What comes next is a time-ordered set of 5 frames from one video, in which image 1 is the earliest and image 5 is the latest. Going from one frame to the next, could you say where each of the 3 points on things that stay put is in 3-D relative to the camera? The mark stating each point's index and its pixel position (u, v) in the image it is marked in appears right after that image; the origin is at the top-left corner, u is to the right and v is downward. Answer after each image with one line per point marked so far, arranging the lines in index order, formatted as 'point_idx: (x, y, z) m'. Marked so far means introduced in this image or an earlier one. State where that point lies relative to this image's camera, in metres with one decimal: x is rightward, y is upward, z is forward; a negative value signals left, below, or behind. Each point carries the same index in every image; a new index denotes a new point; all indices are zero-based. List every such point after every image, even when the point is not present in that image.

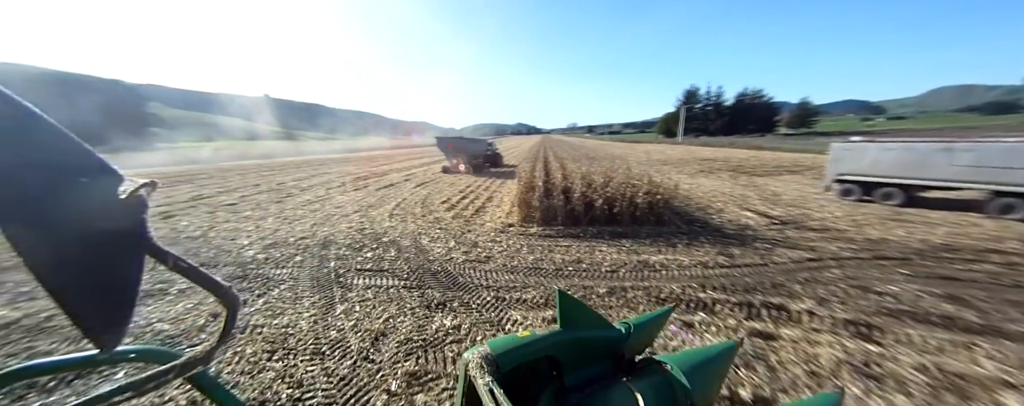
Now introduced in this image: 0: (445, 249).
0: (-1.3, -0.9, +5.9) m
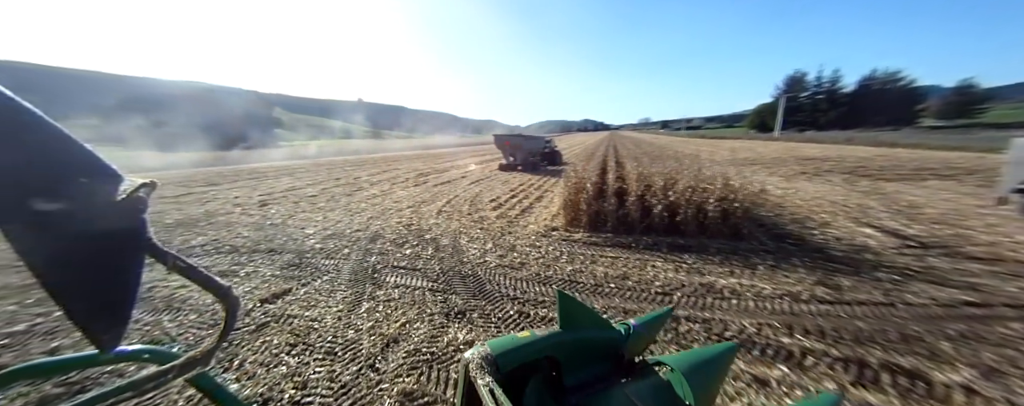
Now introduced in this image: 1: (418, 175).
0: (-0.6, -0.9, +5.7) m
1: (-5.3, +1.5, +17.2) m
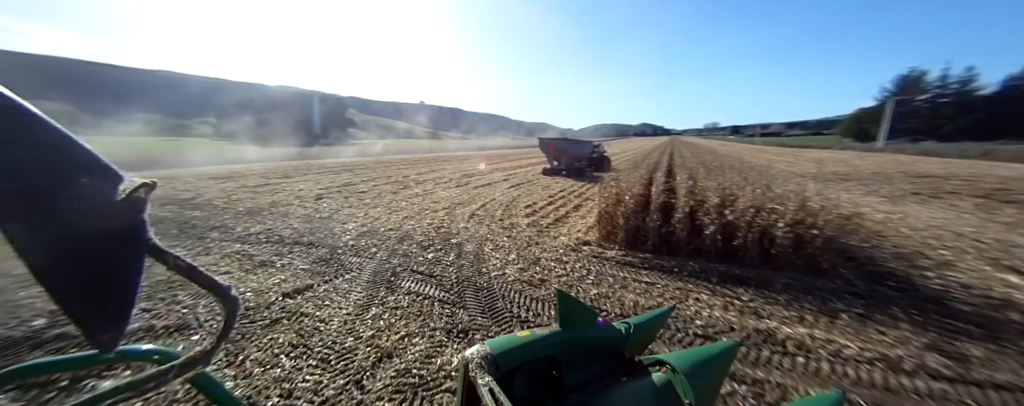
0: (-0.2, -1.1, +5.4) m
1: (-2.9, +1.5, +17.5) m
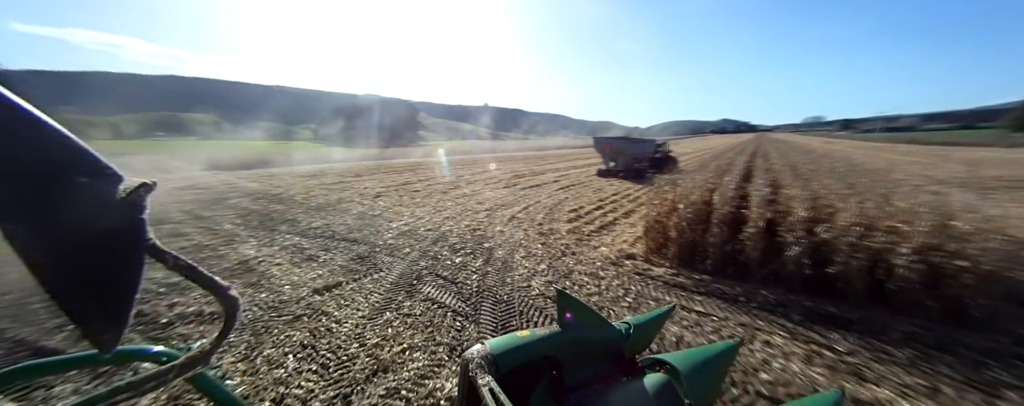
0: (+0.3, -1.1, +5.0) m
1: (+0.1, +1.5, +17.3) m
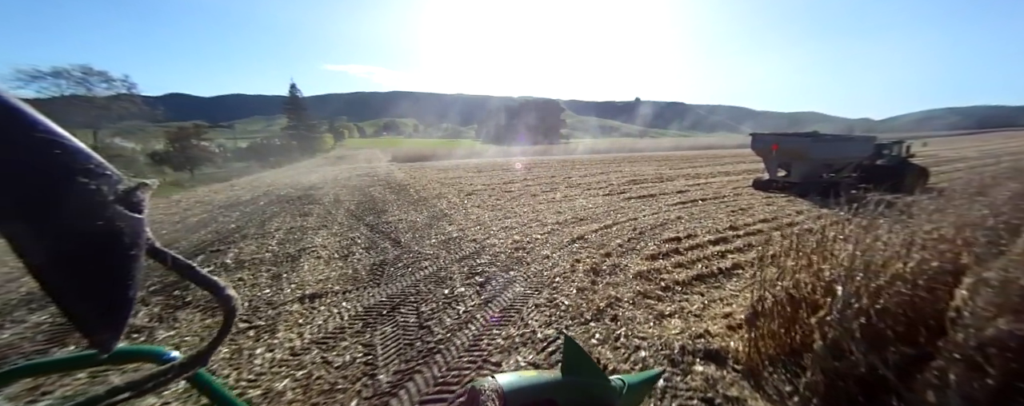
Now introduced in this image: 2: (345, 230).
0: (+0.1, -1.5, +3.3) m
1: (+5.5, +1.0, +14.5) m
2: (-4.1, -0.7, +7.7) m
